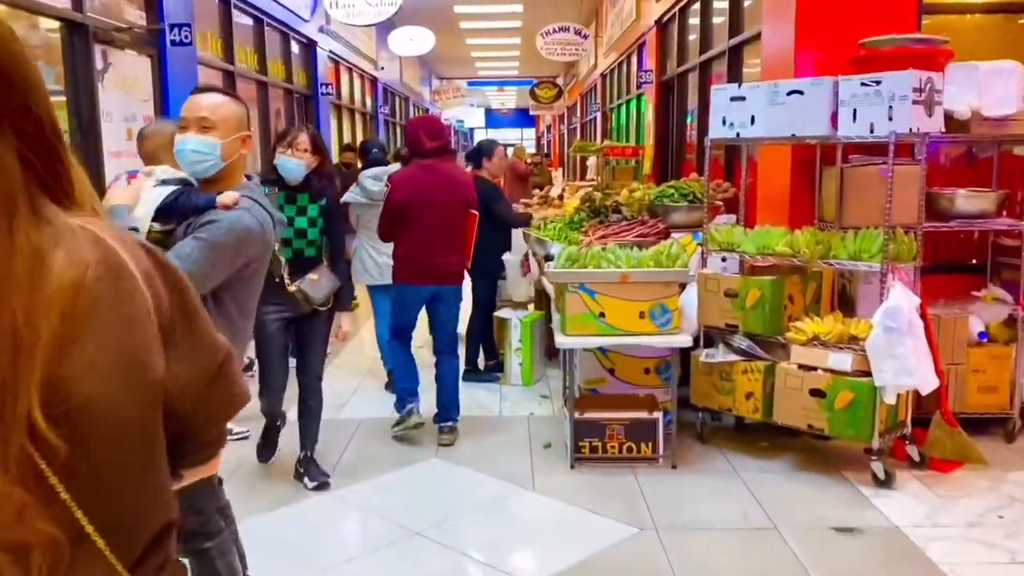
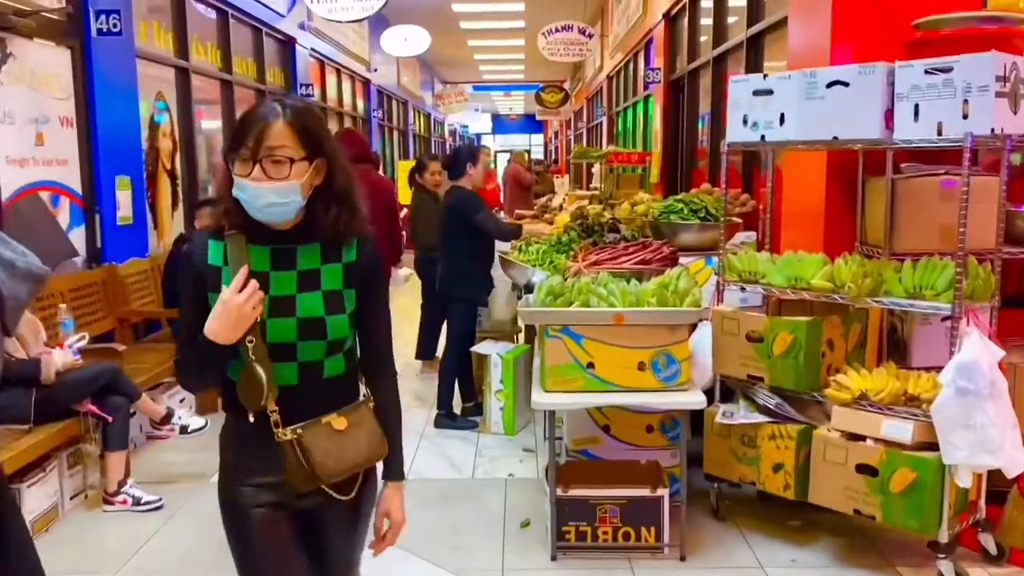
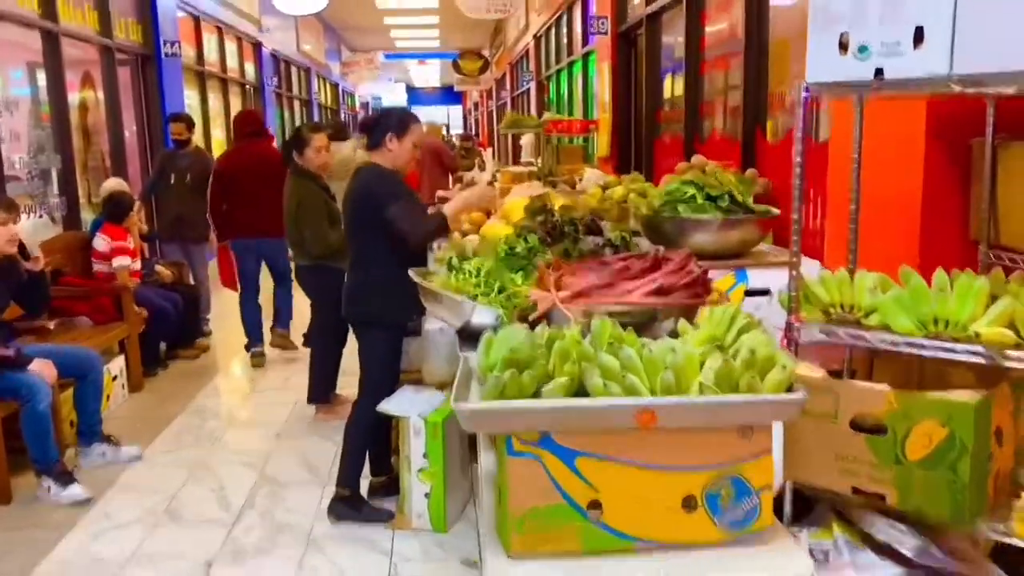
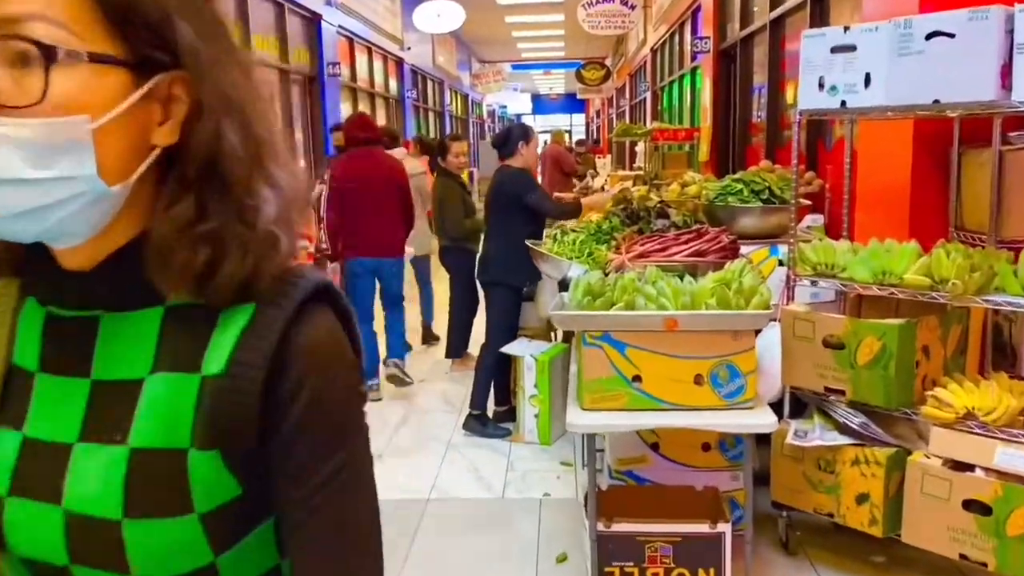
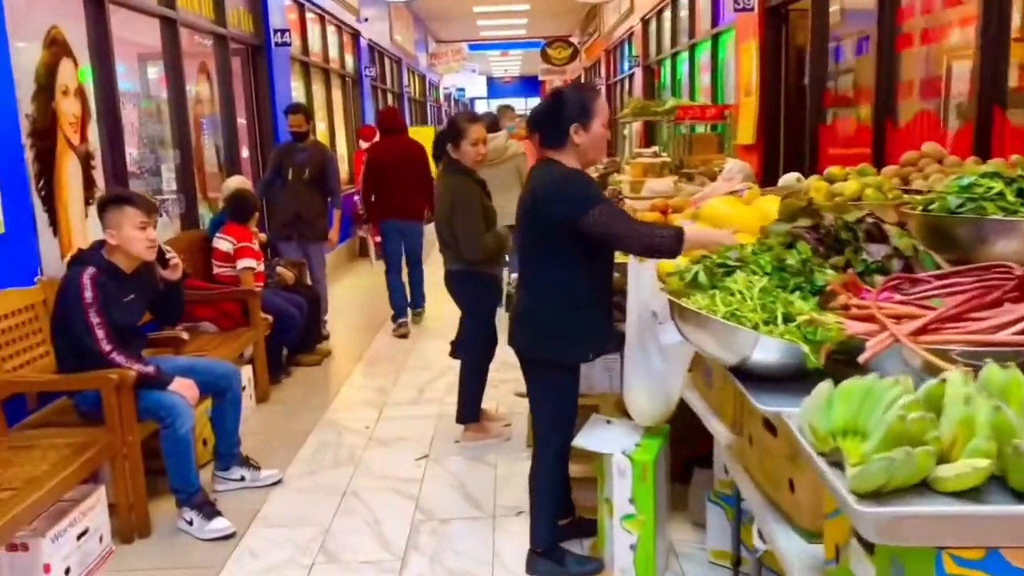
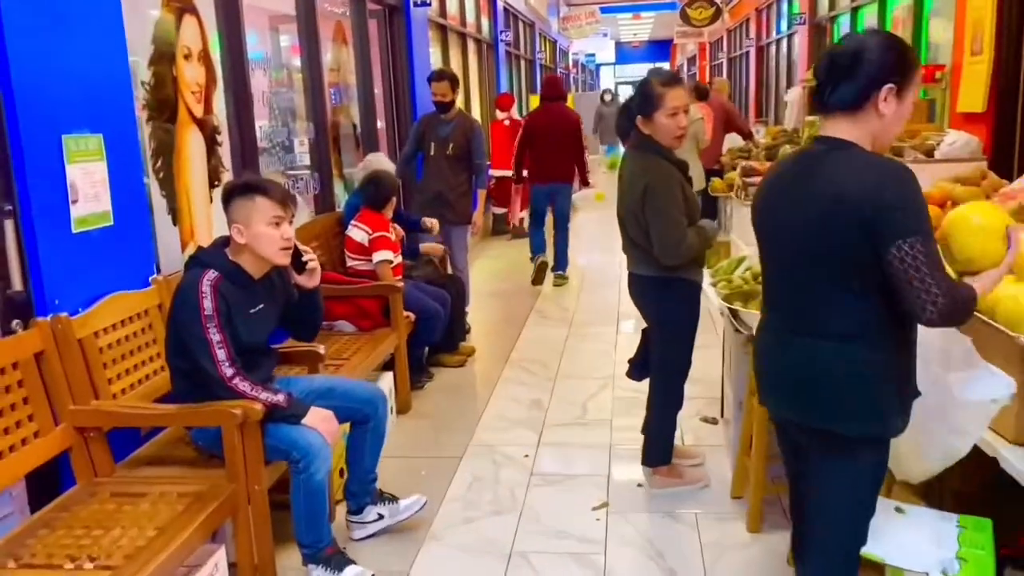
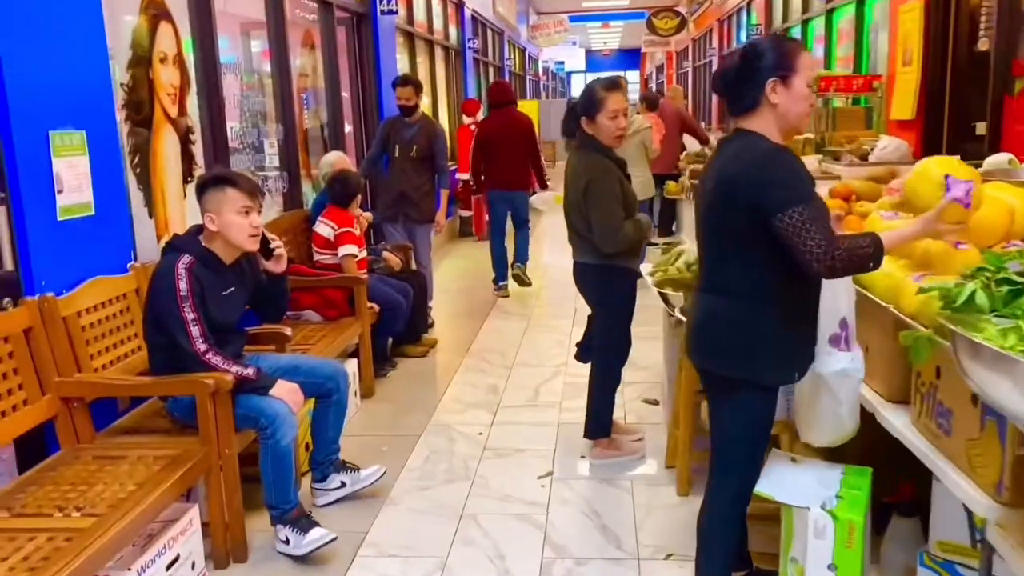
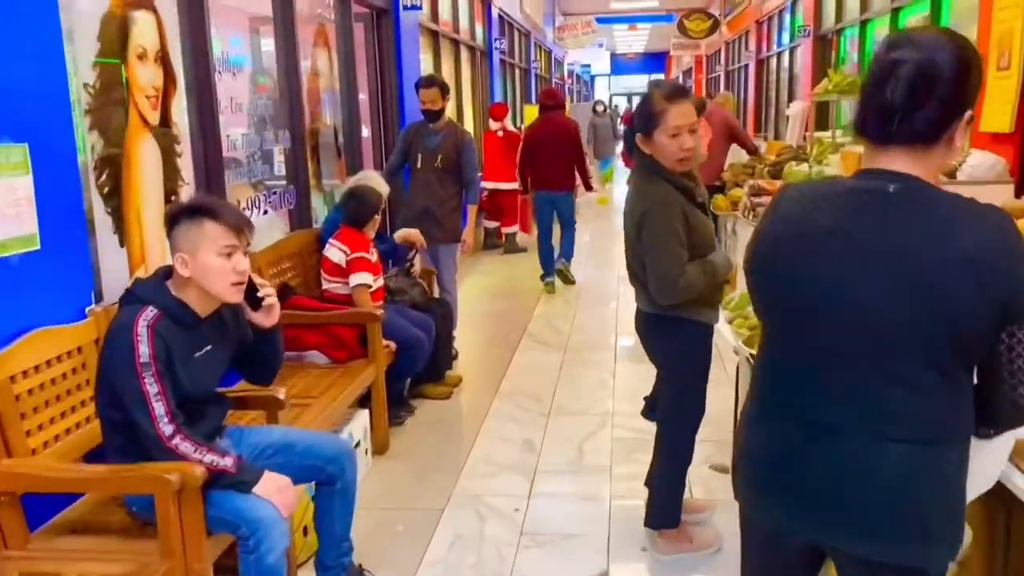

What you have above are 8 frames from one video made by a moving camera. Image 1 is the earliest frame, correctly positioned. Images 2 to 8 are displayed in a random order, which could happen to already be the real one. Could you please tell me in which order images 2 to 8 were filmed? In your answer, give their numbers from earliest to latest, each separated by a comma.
2, 4, 3, 5, 7, 6, 8
